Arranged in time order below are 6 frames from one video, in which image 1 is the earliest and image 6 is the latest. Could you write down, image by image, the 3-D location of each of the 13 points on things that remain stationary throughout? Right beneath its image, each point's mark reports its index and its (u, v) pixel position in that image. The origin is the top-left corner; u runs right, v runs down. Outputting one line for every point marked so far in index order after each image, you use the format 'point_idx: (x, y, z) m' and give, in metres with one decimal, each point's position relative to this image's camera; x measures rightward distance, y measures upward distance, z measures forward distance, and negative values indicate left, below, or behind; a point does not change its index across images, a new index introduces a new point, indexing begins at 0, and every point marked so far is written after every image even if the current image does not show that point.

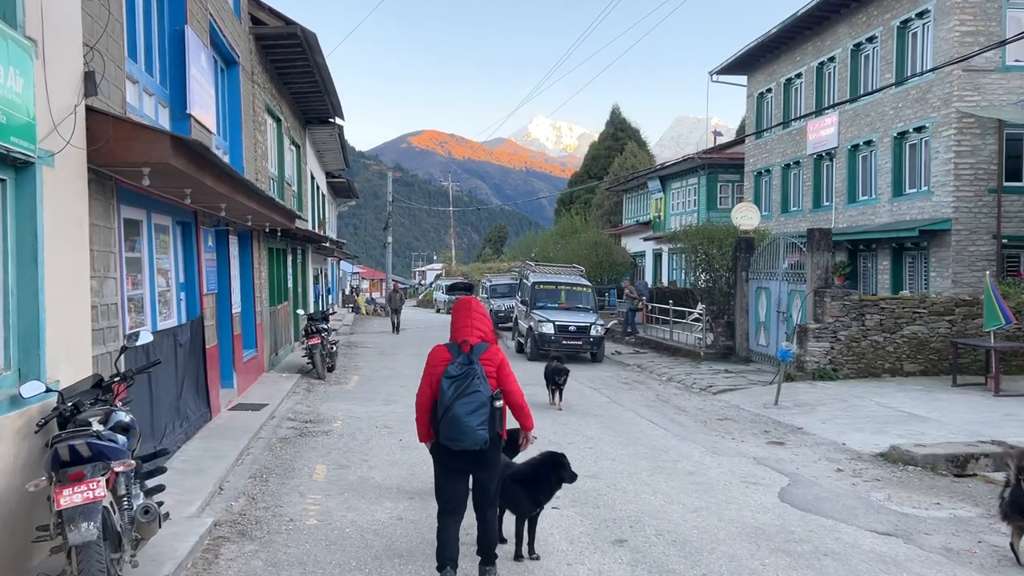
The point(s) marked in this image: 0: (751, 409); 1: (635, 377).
0: (+3.4, -1.7, +12.7) m
1: (+2.3, -1.7, +16.9) m
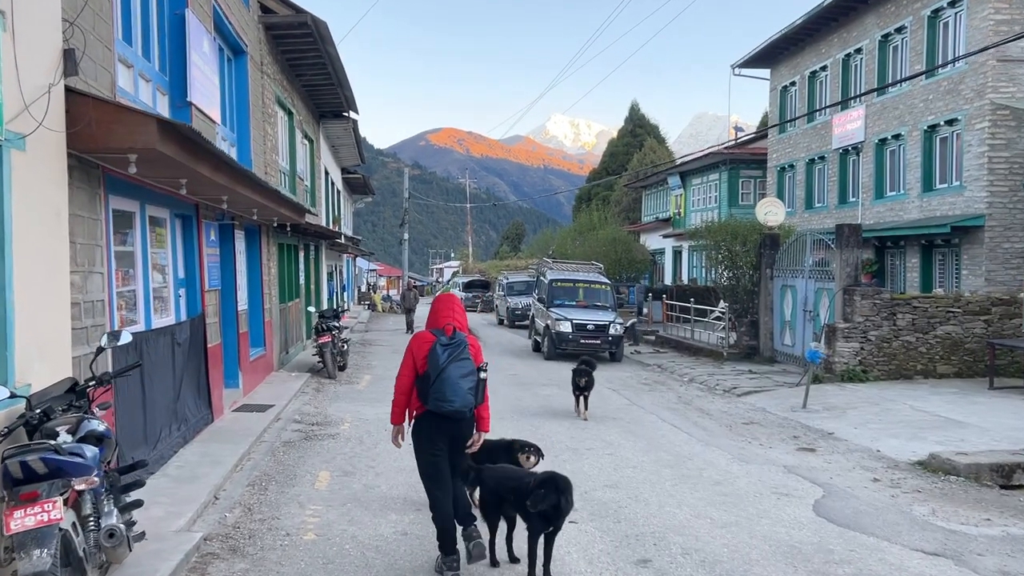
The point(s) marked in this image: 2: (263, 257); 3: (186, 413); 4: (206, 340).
0: (+3.6, -1.7, +12.1) m
1: (+2.6, -1.7, +16.4) m
2: (-3.8, +0.5, +13.4) m
3: (-3.1, -1.2, +8.4) m
4: (-3.2, -0.5, +9.3) m
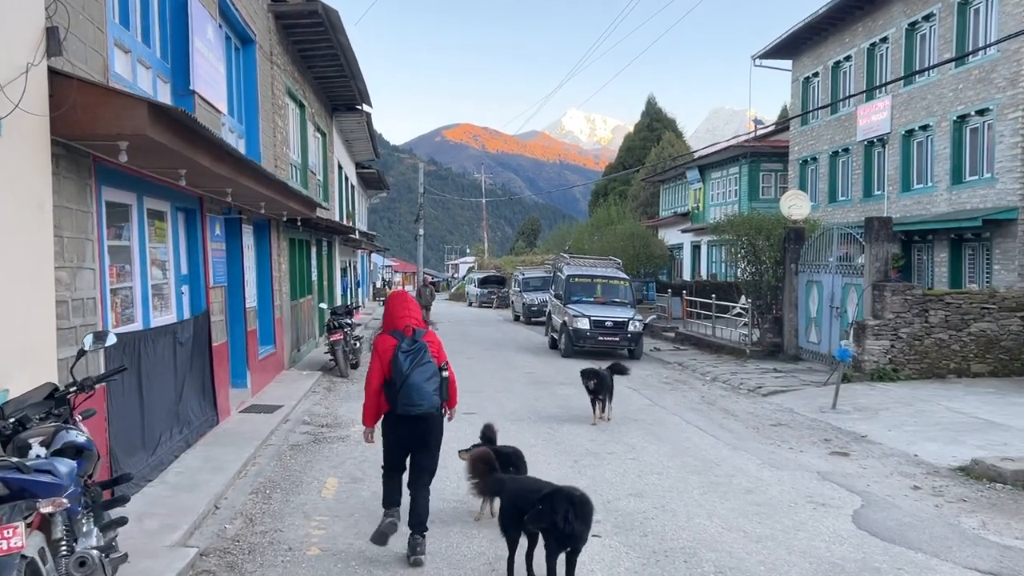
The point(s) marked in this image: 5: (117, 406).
0: (+3.9, -1.6, +11.6) m
1: (+2.9, -1.6, +15.9) m
2: (-3.5, +0.5, +13.0) m
3: (-2.9, -1.2, +8.1) m
4: (-3.0, -0.5, +9.0) m
5: (-2.7, -0.8, +6.2) m
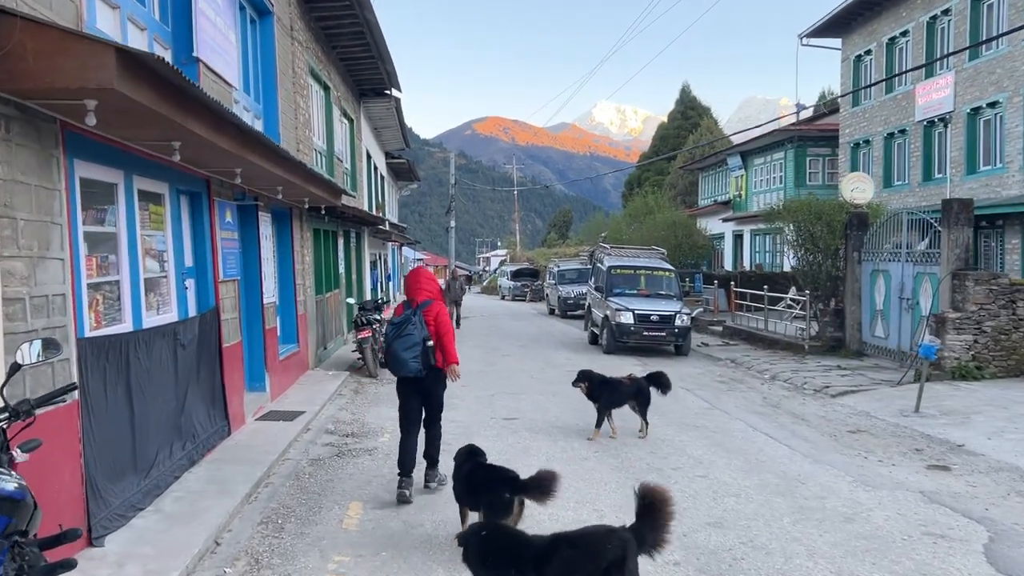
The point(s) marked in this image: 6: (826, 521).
0: (+4.4, -1.5, +10.4) m
1: (+3.6, -1.4, +14.7) m
2: (-2.9, +0.6, +12.0) m
3: (-2.5, -1.1, +7.1) m
4: (-2.6, -0.5, +8.0) m
5: (-2.4, -0.8, +5.2) m
6: (+2.1, -1.6, +6.0) m
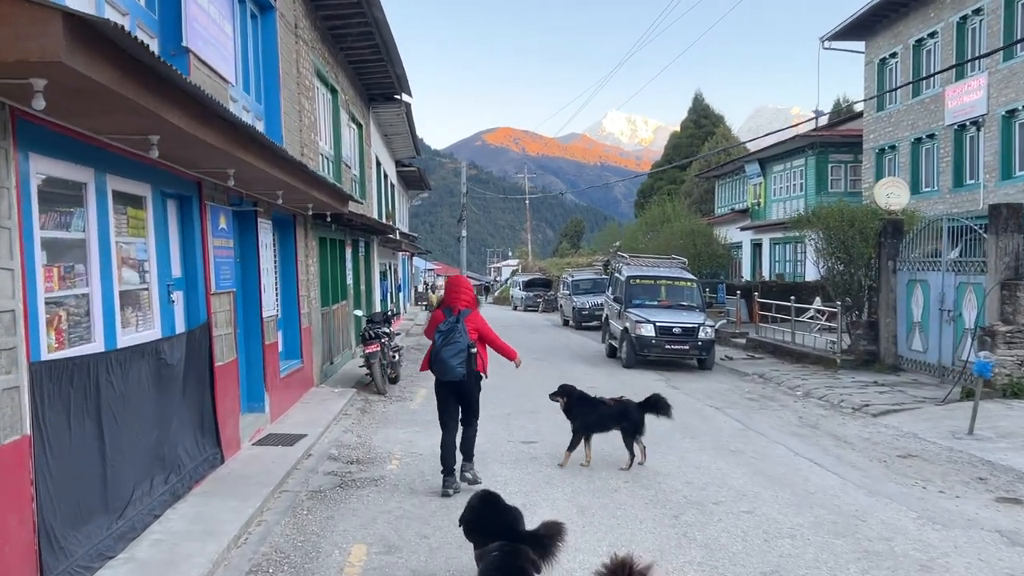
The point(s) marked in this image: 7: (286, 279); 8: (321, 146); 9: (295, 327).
0: (+4.6, -1.6, +9.6) m
1: (+3.9, -1.6, +13.9) m
2: (-2.7, +0.5, +11.3) m
3: (-2.4, -1.2, +6.3) m
4: (-2.4, -0.6, +7.2) m
5: (-2.3, -0.9, +4.4) m
6: (+2.3, -1.7, +5.2) m
7: (-2.8, +0.1, +11.0) m
8: (-3.0, +2.2, +13.8) m
9: (-2.7, -0.5, +11.1) m
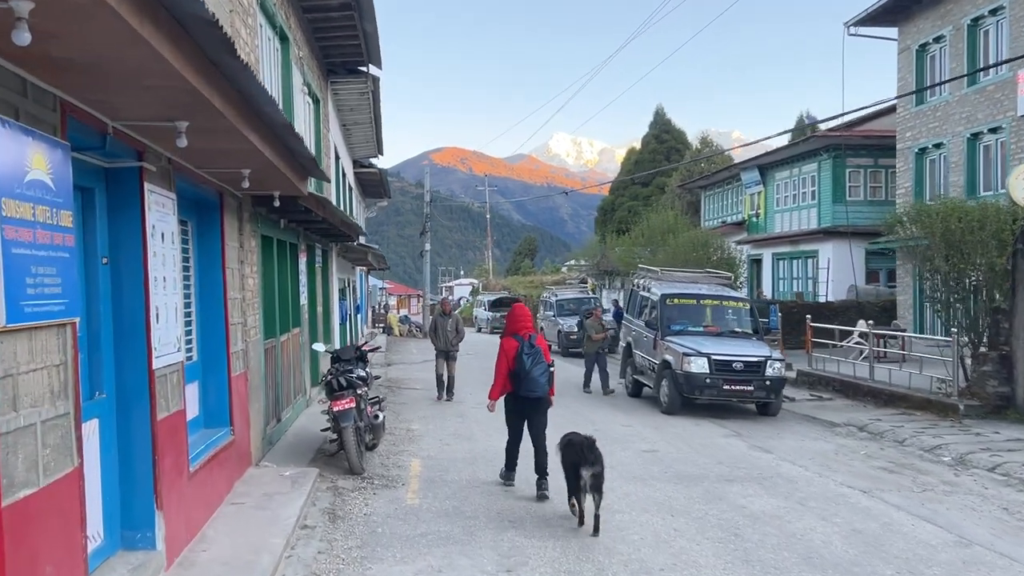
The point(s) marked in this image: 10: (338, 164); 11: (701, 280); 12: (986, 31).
0: (+5.1, -1.8, +5.7) m
1: (+4.2, -1.9, +10.0) m
2: (-2.3, +0.3, +7.0) m
3: (-1.6, -1.3, +2.1) m
4: (-1.7, -0.7, +3.0) m
5: (-1.4, -0.9, +0.2) m
6: (+3.1, -1.7, +1.2) m
7: (-2.3, -0.1, +6.7) m
8: (-2.7, +2.0, +9.5) m
9: (-2.2, -0.7, +6.8) m
10: (-3.9, +2.8, +19.9) m
11: (+3.3, +0.1, +15.9) m
12: (+10.5, +5.7, +19.6) m
